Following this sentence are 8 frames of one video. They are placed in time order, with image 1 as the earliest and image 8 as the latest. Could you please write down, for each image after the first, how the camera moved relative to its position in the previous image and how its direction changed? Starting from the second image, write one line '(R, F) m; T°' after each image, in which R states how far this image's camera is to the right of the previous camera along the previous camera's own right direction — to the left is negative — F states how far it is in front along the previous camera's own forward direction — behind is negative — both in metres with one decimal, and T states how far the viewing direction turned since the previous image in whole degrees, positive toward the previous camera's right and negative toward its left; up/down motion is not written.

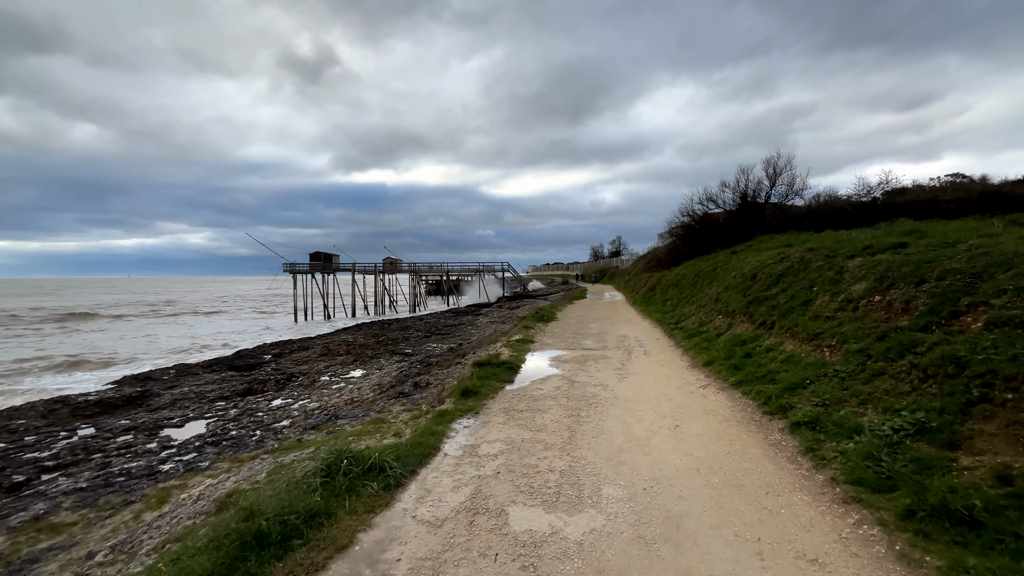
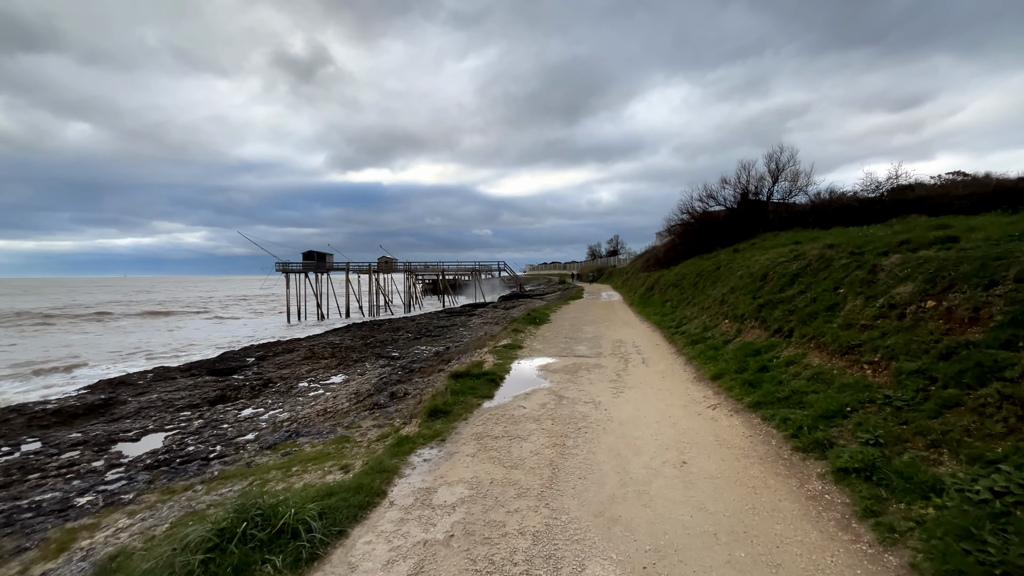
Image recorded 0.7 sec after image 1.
(+0.4, +1.3) m; 0°
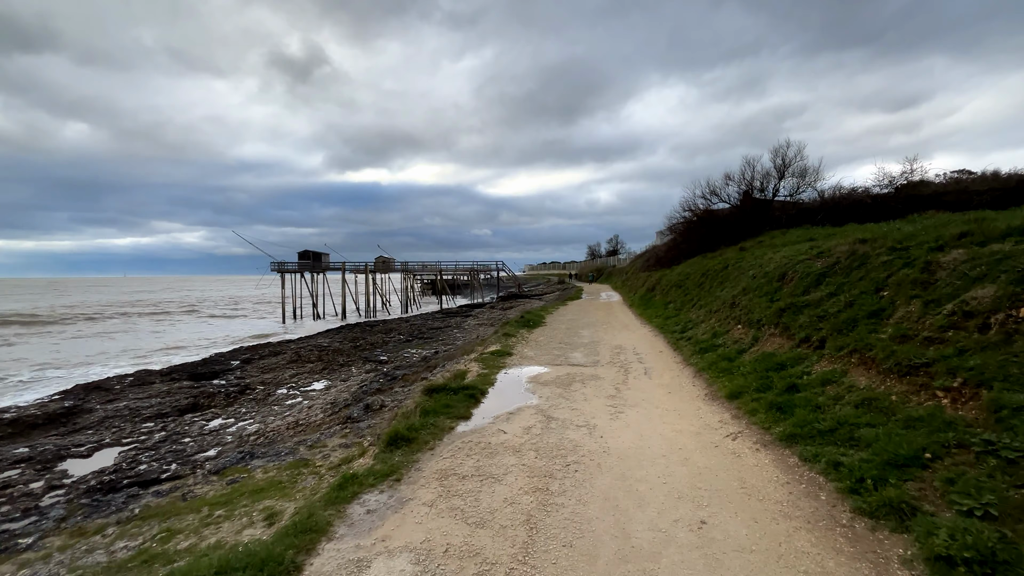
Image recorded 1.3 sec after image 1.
(+0.3, +1.3) m; 0°
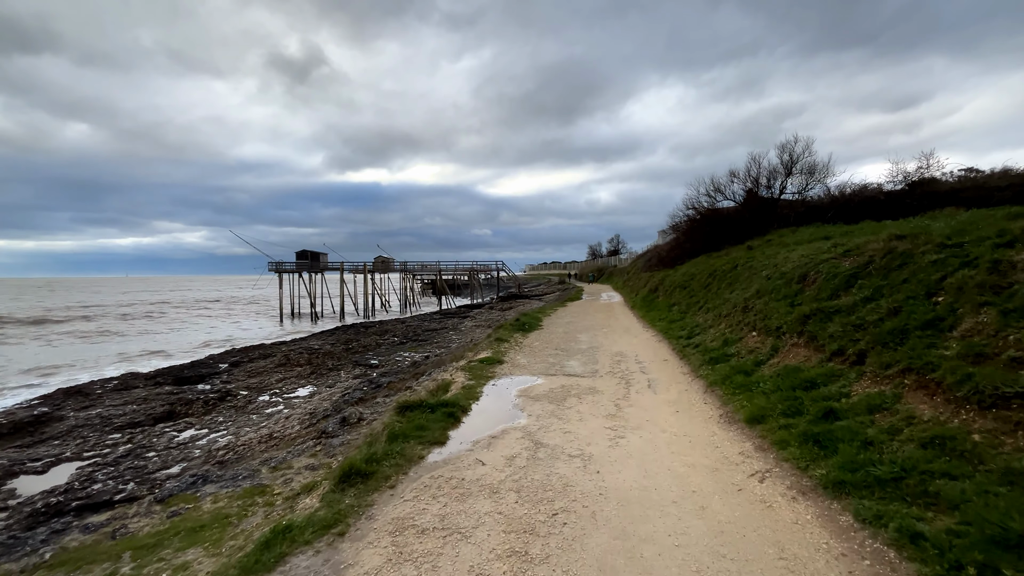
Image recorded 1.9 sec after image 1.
(+0.3, +1.1) m; 0°
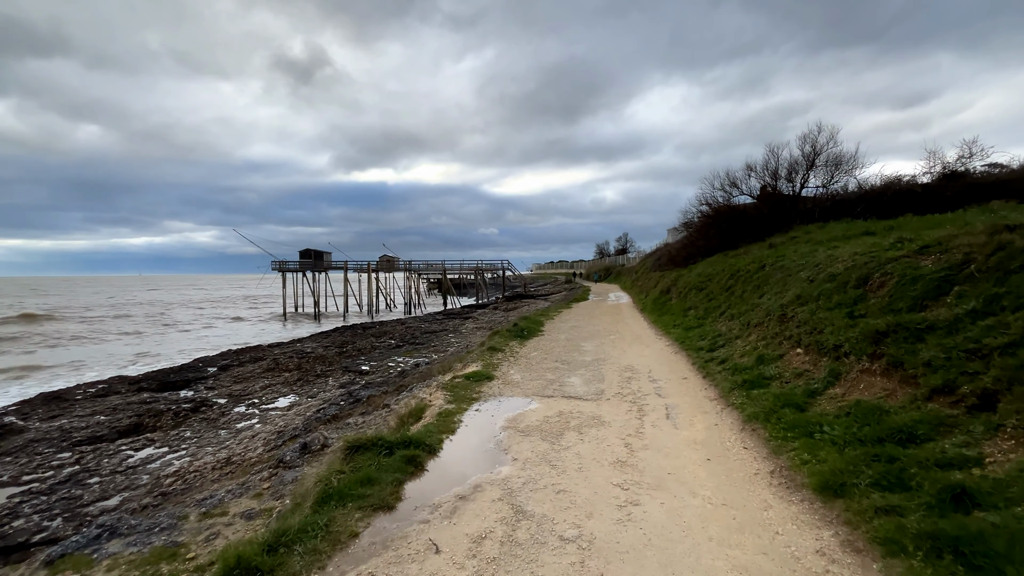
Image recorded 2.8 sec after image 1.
(+0.4, +1.7) m; -1°
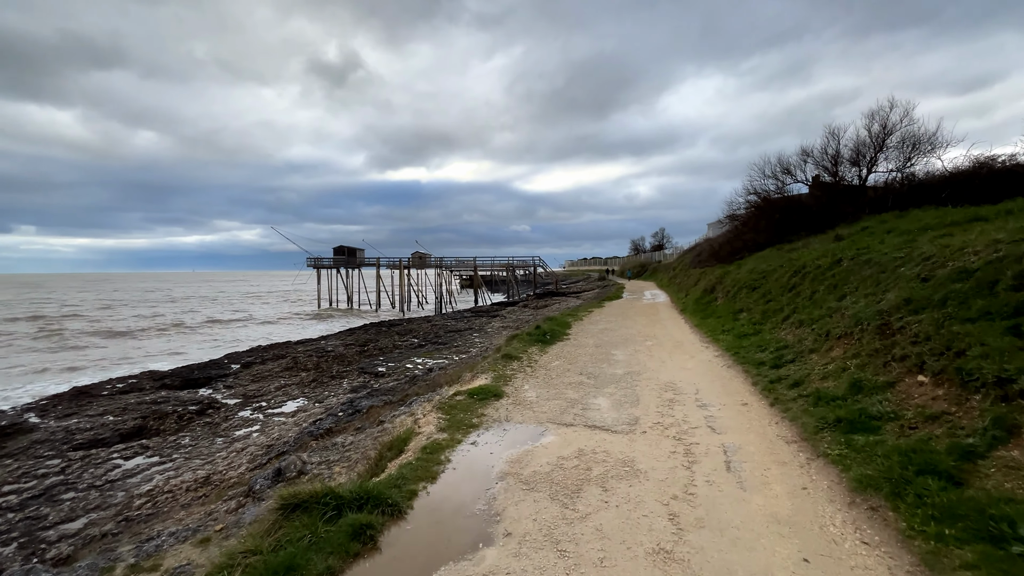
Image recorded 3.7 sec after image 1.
(+0.4, +1.8) m; -4°
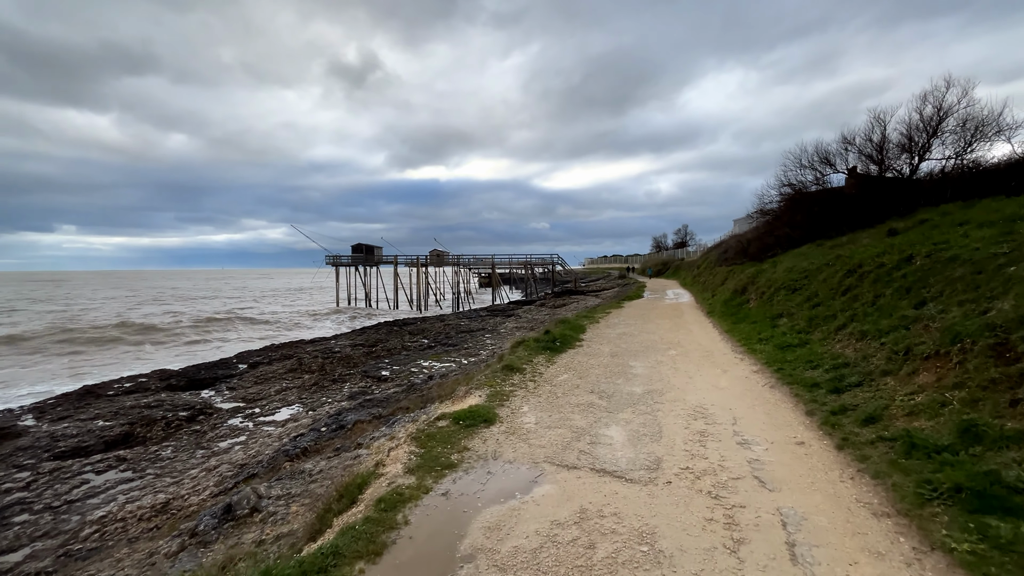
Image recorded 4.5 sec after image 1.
(+0.4, +1.5) m; -3°
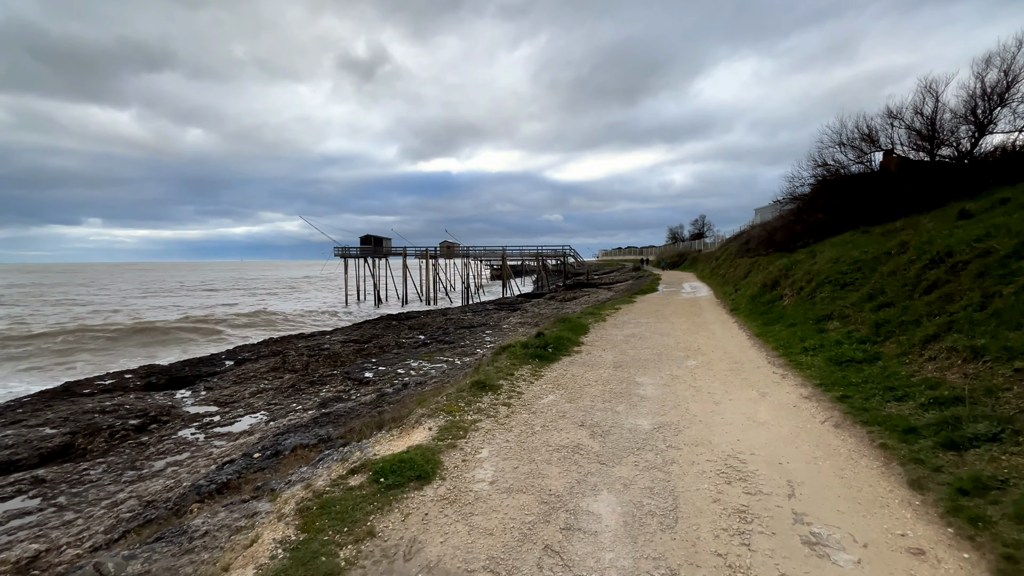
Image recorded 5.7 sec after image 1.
(+0.7, +2.2) m; -2°
